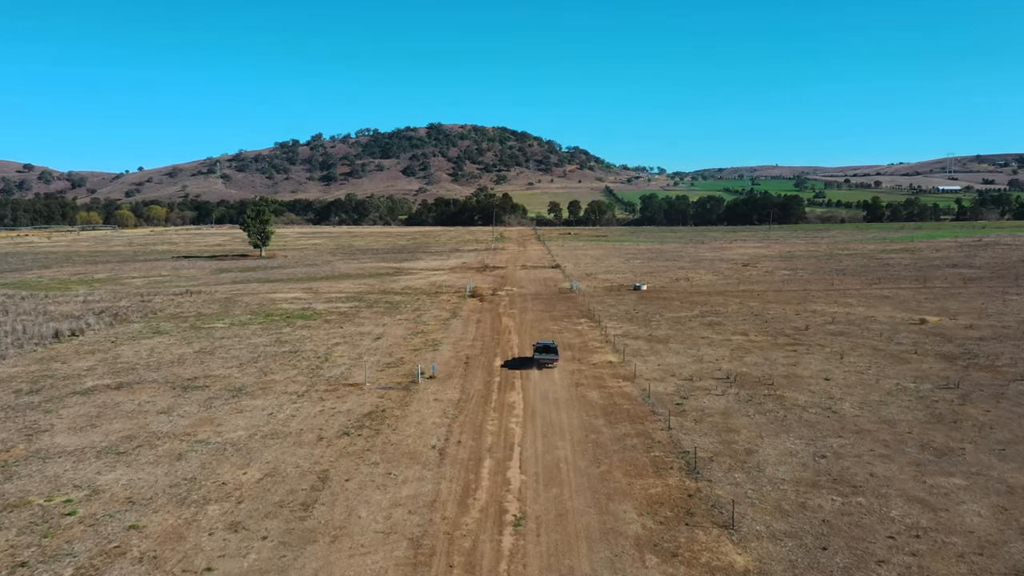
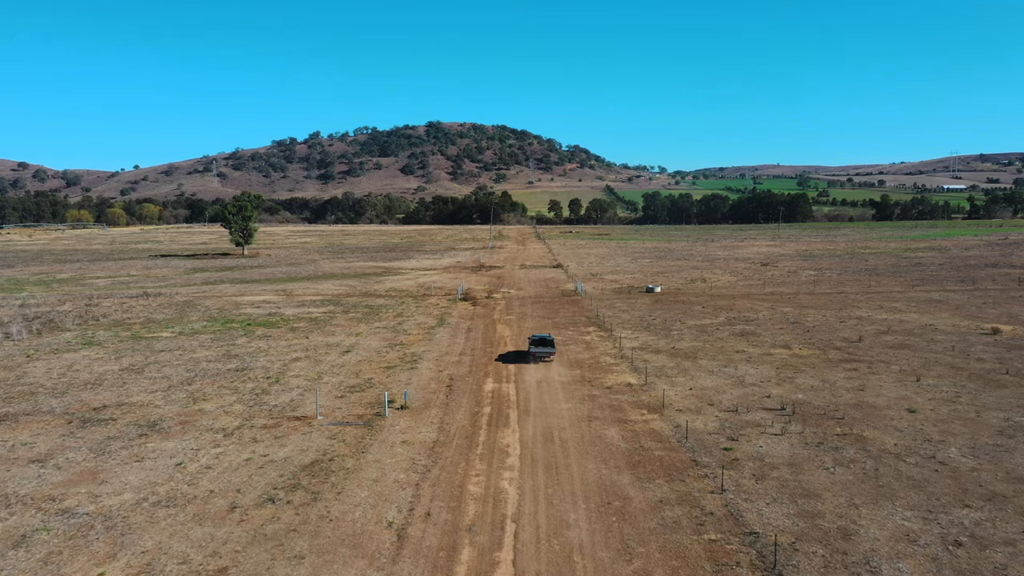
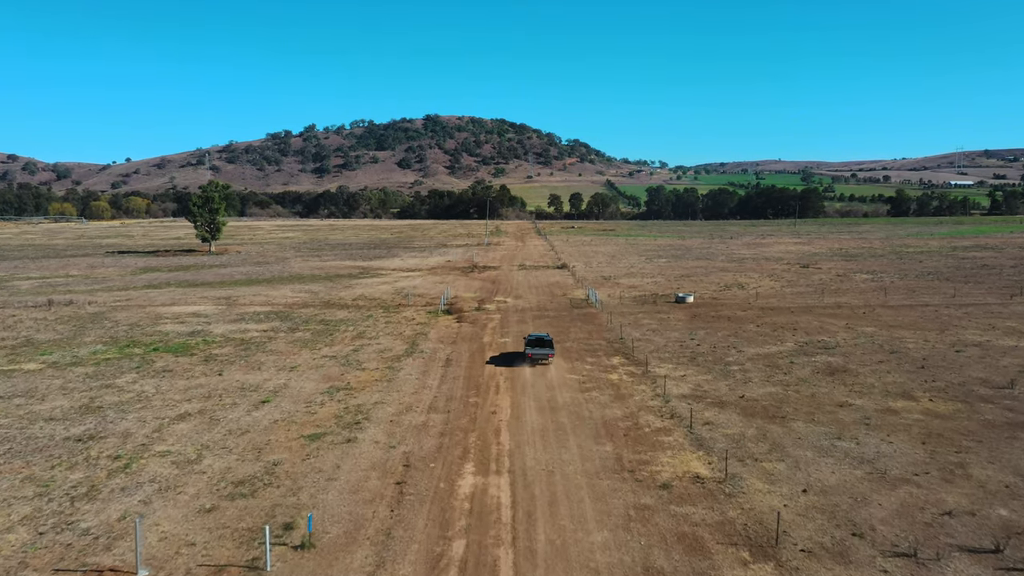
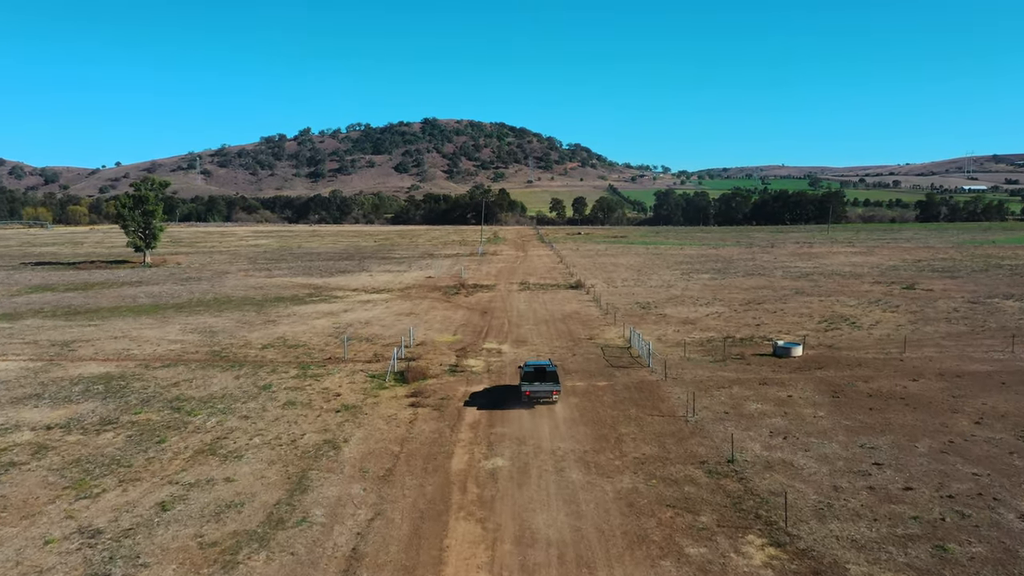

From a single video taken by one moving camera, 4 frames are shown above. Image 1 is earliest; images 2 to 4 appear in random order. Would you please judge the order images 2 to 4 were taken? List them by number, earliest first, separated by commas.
2, 3, 4
